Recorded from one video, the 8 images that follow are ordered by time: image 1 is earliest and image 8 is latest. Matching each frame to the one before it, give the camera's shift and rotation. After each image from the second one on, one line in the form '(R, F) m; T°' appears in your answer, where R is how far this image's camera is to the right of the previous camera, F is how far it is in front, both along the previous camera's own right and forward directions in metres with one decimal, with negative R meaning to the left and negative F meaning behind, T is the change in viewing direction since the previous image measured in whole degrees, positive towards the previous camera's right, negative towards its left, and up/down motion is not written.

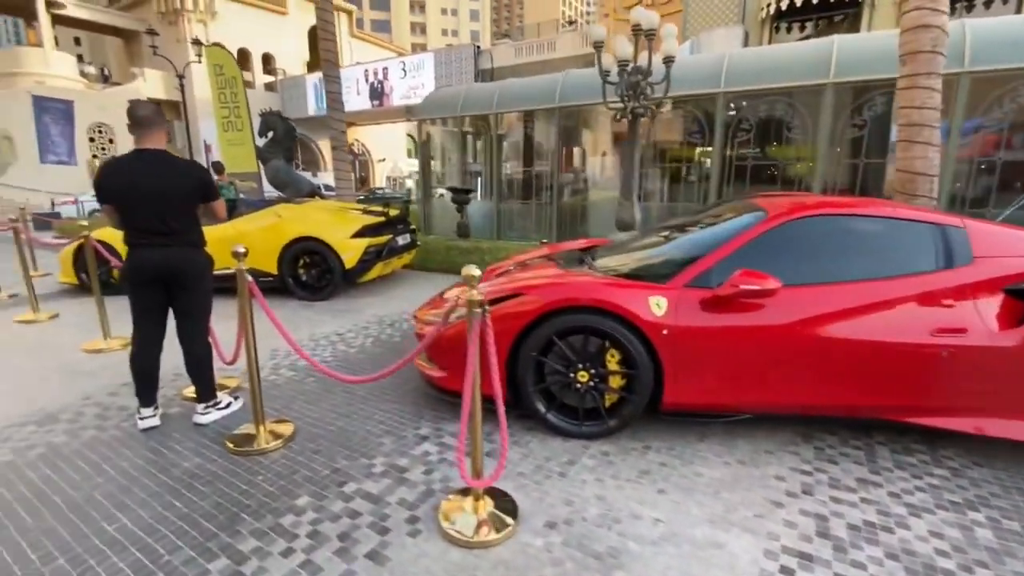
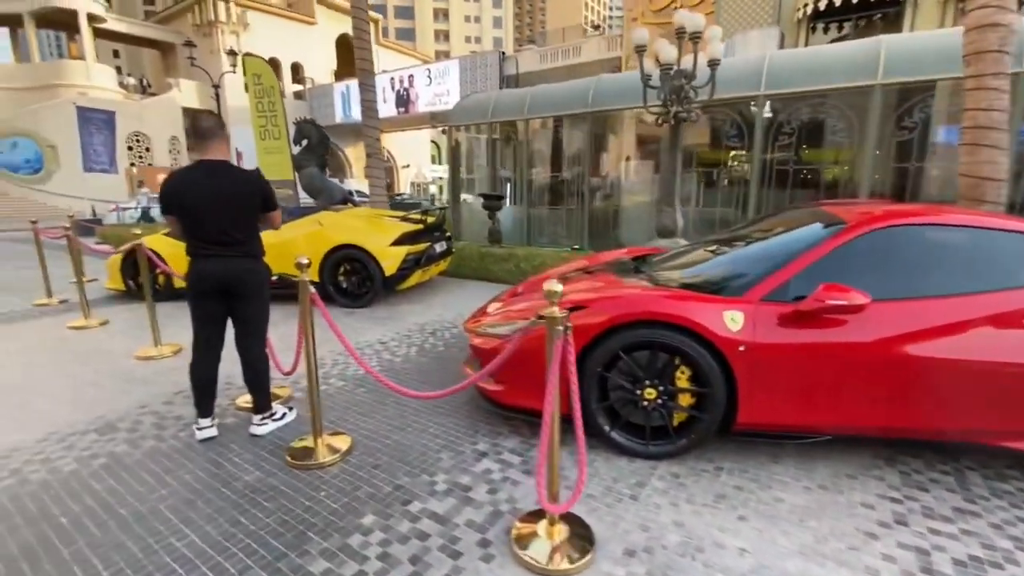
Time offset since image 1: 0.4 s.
(-0.3, +0.1) m; -2°
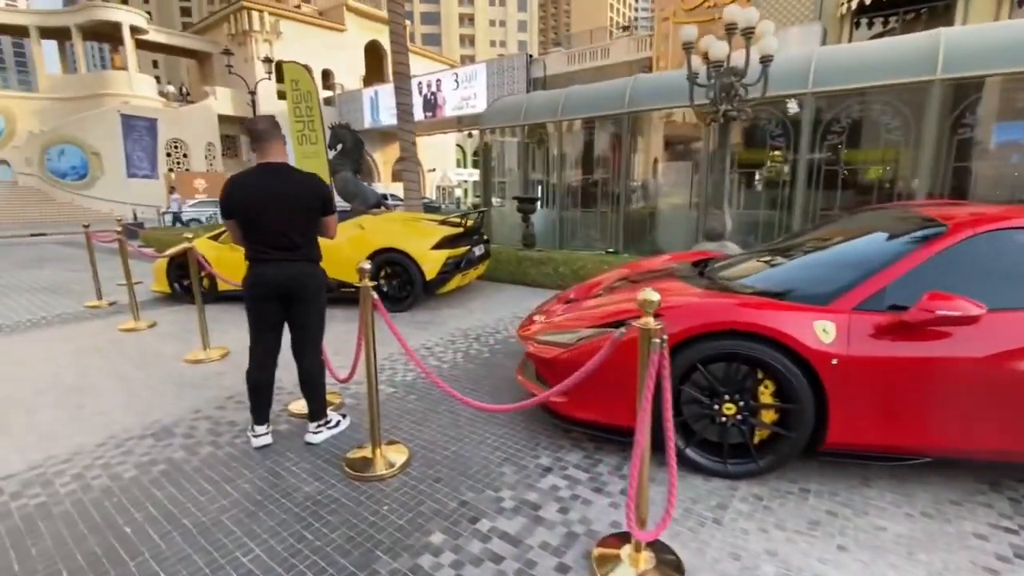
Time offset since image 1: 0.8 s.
(-0.2, +0.1) m; -3°
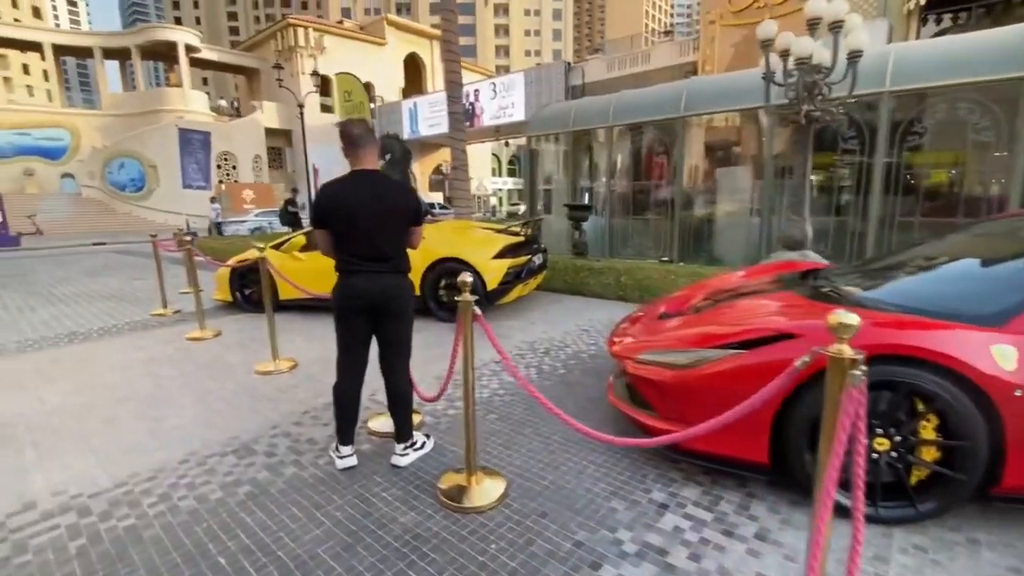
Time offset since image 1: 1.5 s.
(-0.4, +0.2) m; -4°
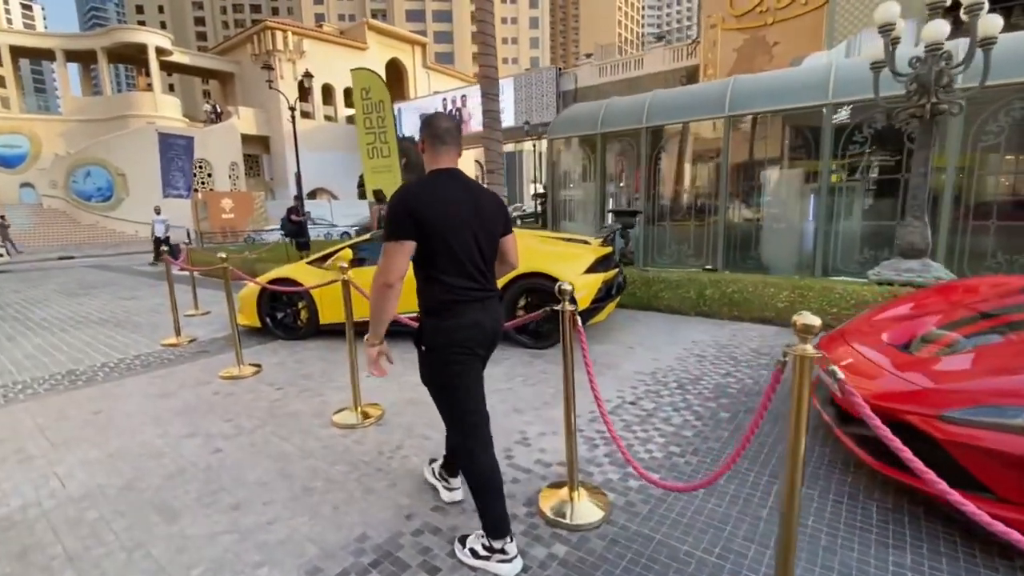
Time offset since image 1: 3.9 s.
(-1.3, +0.9) m; +3°
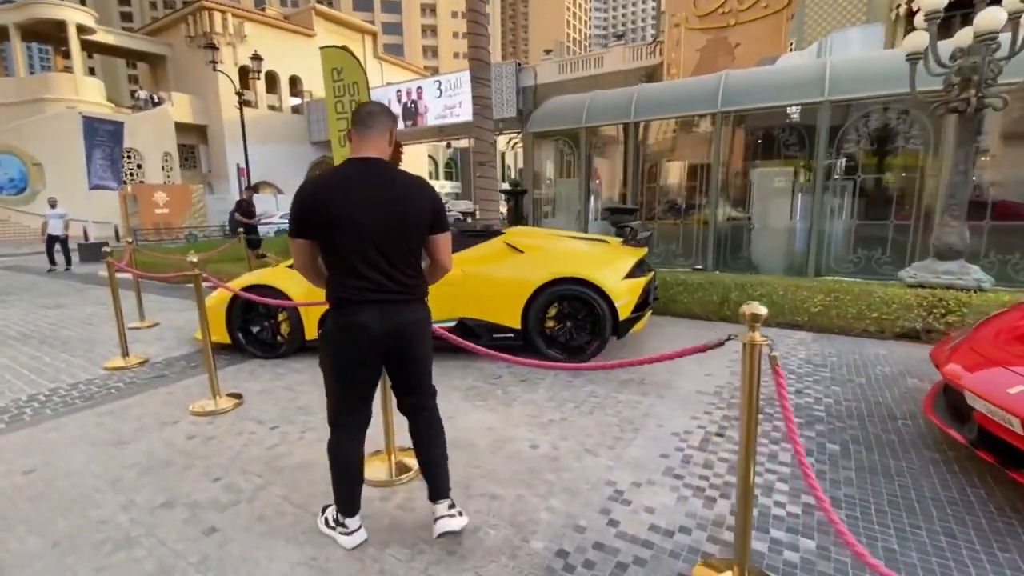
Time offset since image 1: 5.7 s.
(-0.7, +0.7) m; +6°
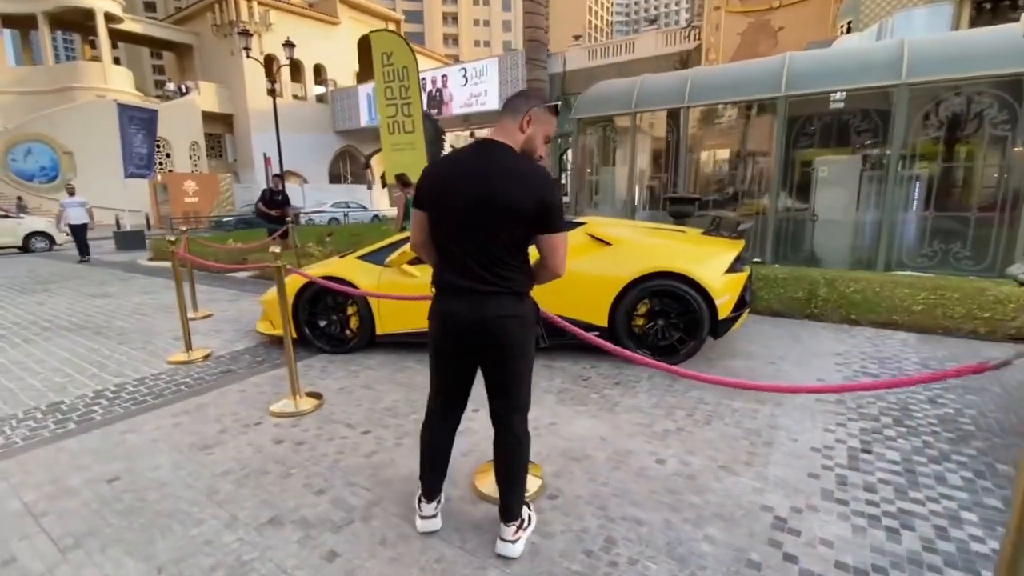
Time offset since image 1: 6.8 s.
(-0.6, +0.3) m; -2°
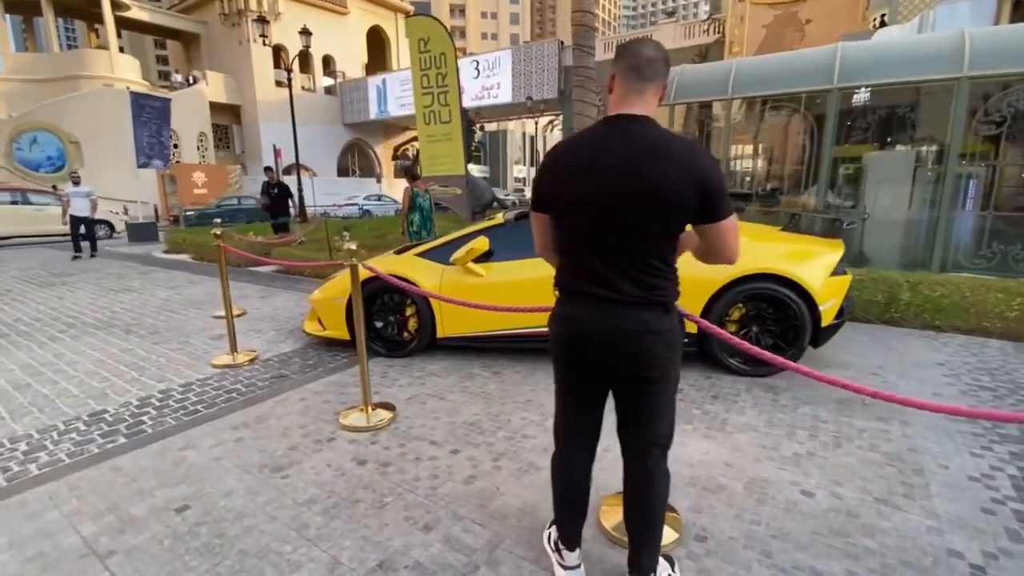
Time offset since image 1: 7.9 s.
(-0.6, +0.4) m; 0°
